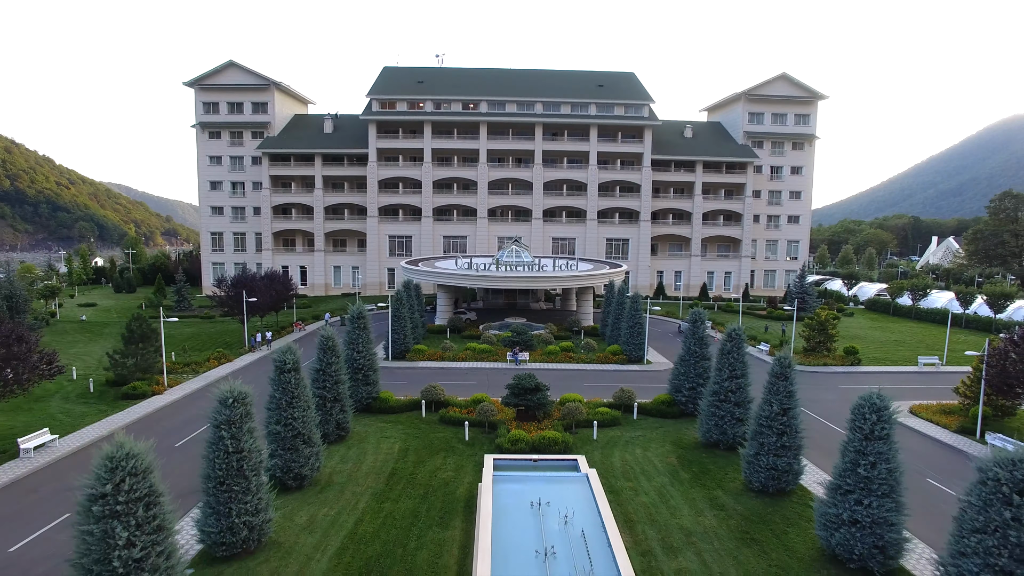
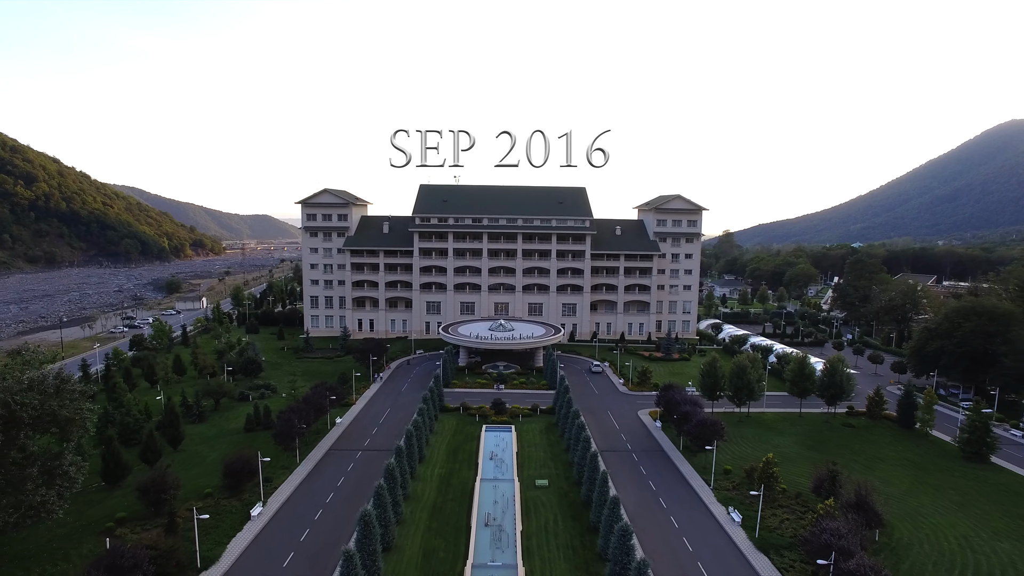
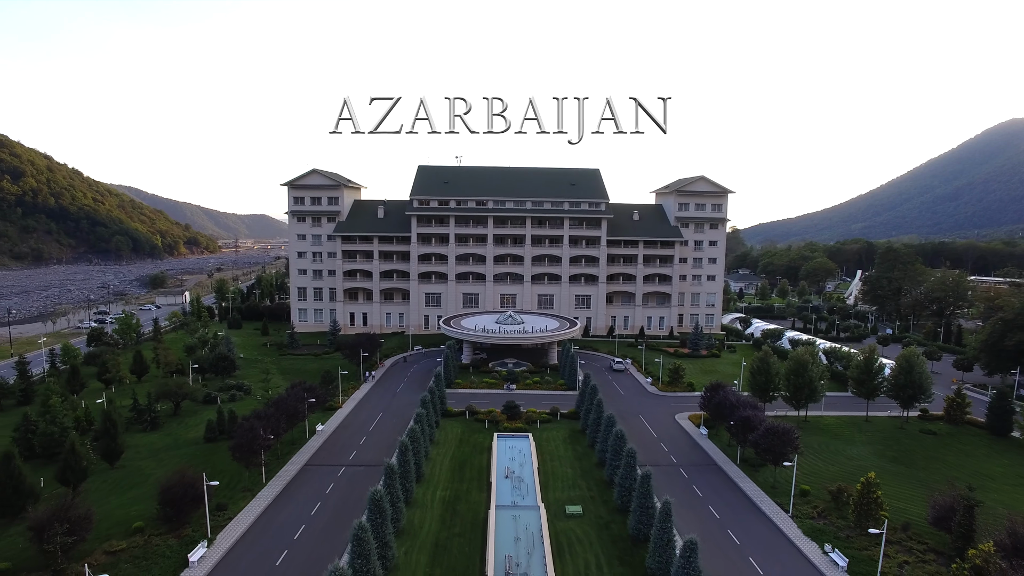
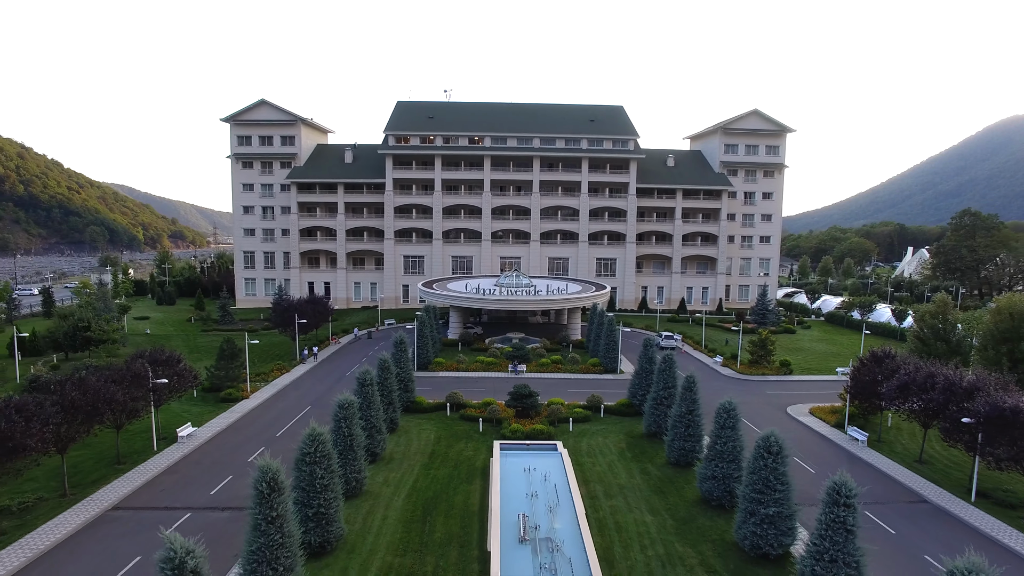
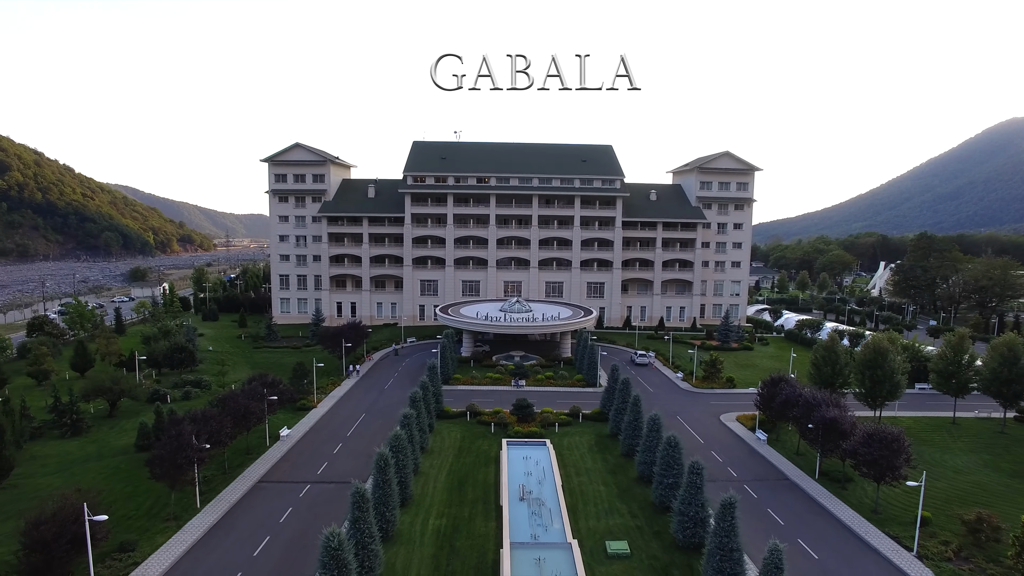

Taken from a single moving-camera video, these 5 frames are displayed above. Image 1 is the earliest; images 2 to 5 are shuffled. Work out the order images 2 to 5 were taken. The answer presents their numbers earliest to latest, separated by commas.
4, 5, 3, 2
